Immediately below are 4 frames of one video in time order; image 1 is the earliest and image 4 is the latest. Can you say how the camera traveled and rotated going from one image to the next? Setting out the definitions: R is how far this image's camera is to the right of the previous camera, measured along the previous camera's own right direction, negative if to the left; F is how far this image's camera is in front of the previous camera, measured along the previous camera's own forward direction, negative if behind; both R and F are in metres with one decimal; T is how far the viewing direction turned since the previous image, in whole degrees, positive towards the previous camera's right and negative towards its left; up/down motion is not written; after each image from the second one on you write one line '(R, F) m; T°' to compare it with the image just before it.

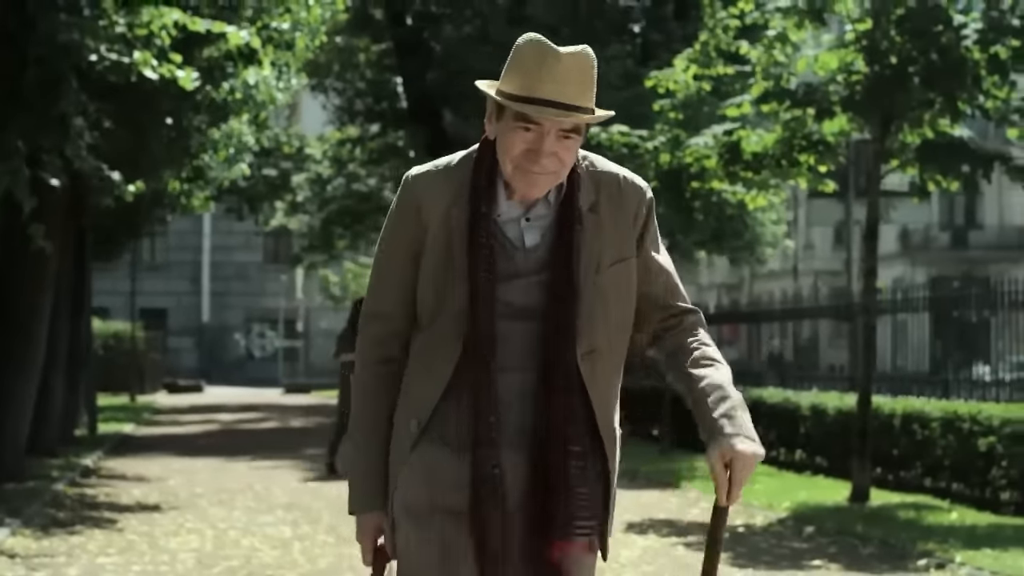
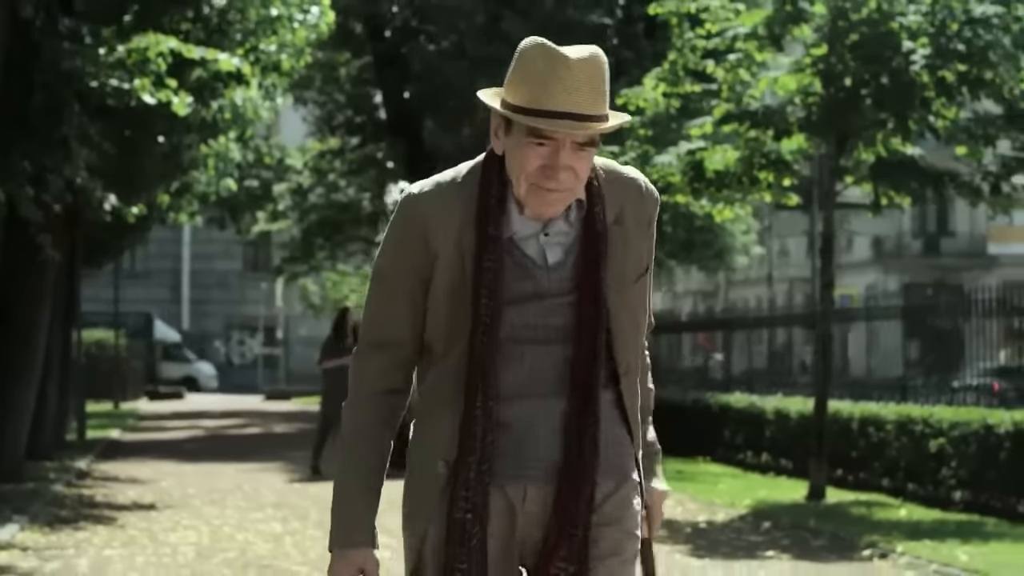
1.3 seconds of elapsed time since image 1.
(0.0, -1.0) m; +1°
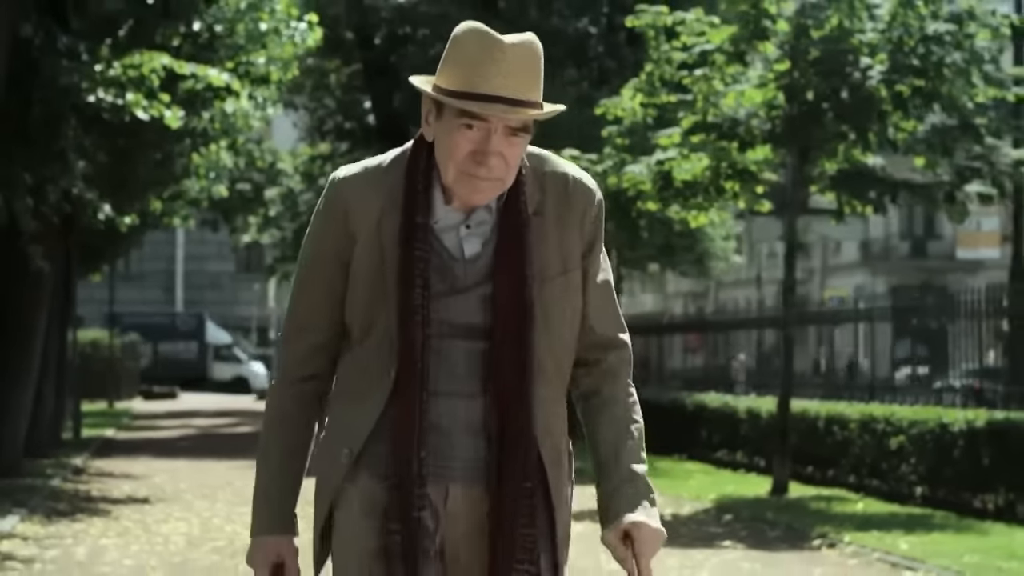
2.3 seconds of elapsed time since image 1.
(+0.2, -0.8) m; 0°
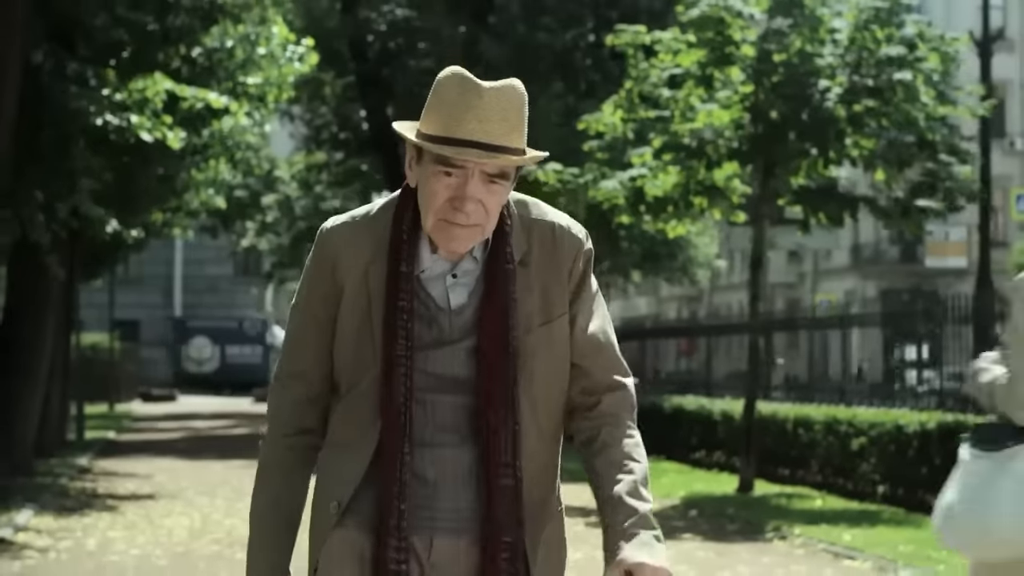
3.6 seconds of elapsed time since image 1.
(+0.2, -1.1) m; 0°
